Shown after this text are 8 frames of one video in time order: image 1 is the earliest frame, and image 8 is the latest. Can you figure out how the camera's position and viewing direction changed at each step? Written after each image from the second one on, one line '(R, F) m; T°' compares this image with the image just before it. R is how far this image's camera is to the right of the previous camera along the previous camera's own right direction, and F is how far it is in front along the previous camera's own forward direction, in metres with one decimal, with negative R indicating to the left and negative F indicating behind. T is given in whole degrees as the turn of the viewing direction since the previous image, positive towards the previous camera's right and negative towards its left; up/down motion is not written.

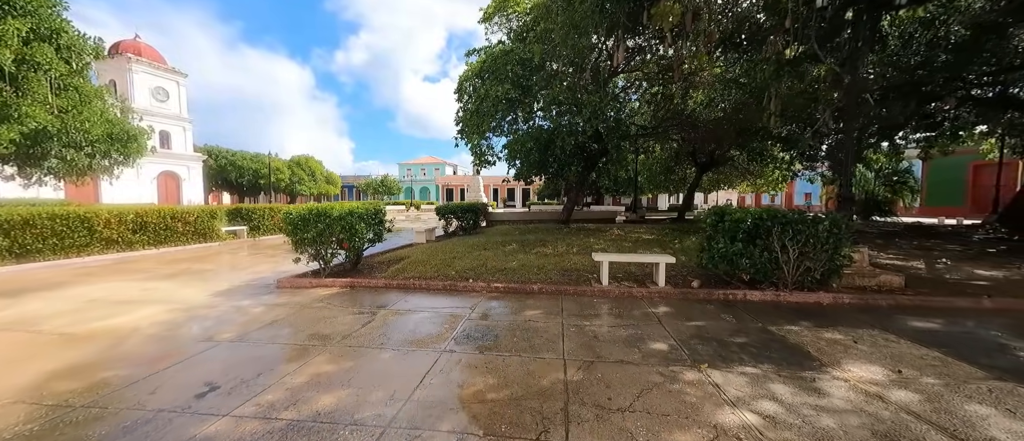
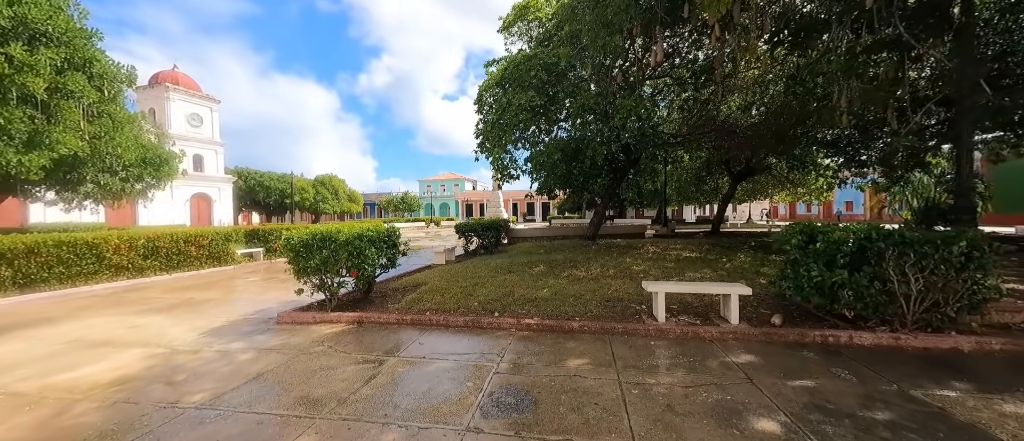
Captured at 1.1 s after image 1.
(-0.2, +0.7) m; -3°
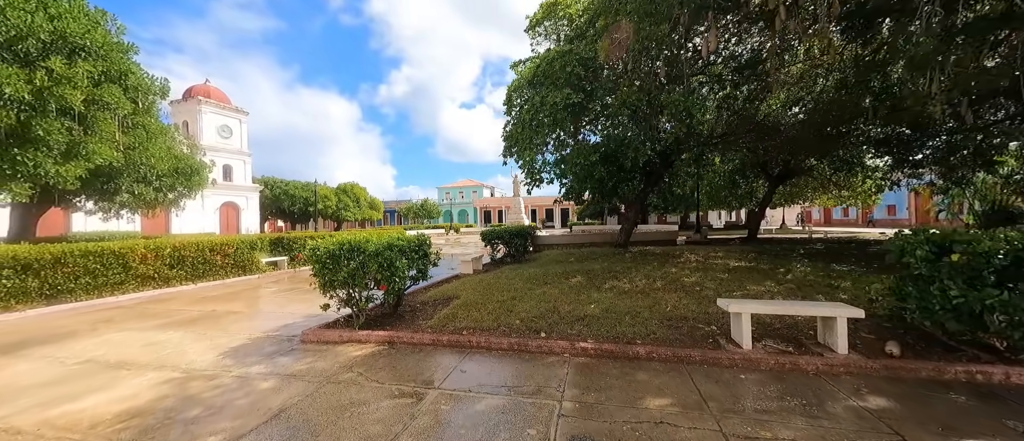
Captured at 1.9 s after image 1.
(-0.3, +0.5) m; -3°
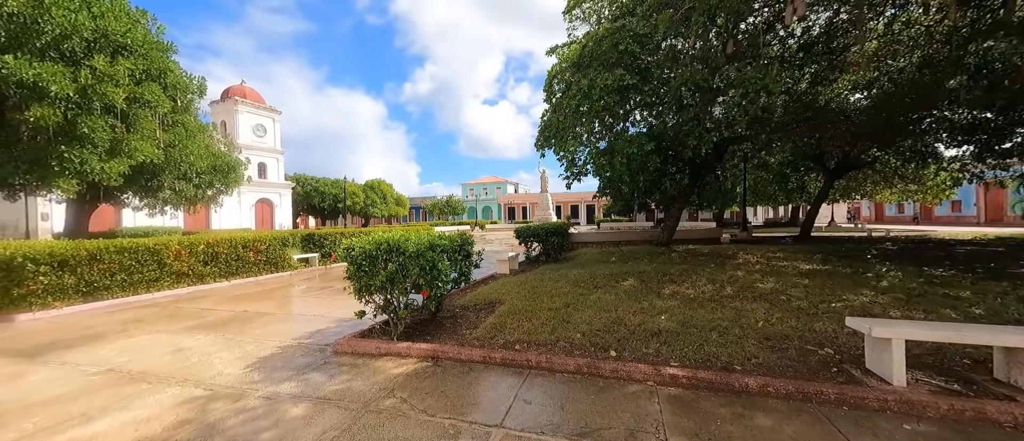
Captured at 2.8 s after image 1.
(-0.4, +0.6) m; -4°
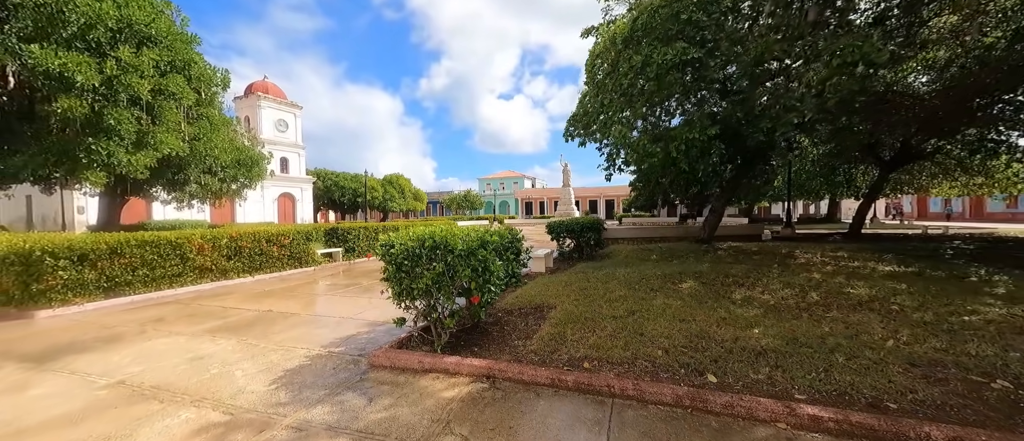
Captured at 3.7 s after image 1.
(-0.4, +0.6) m; -2°
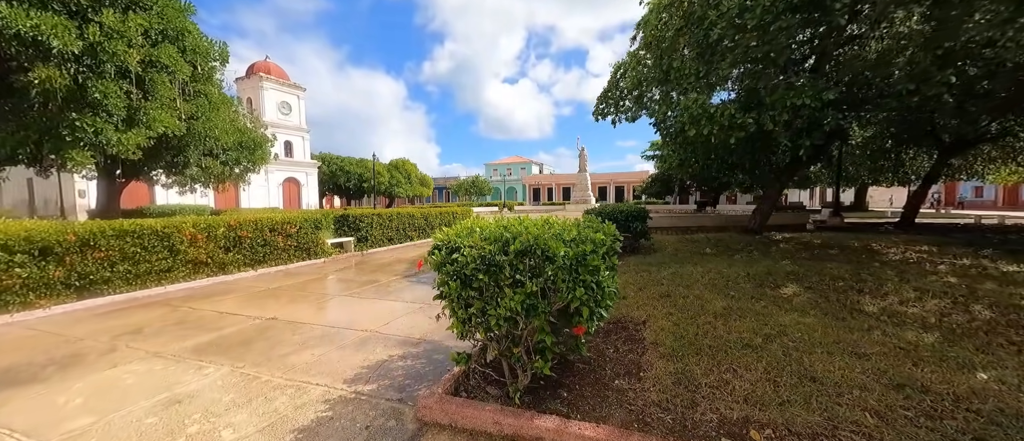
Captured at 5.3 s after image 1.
(-0.7, +1.0) m; -1°
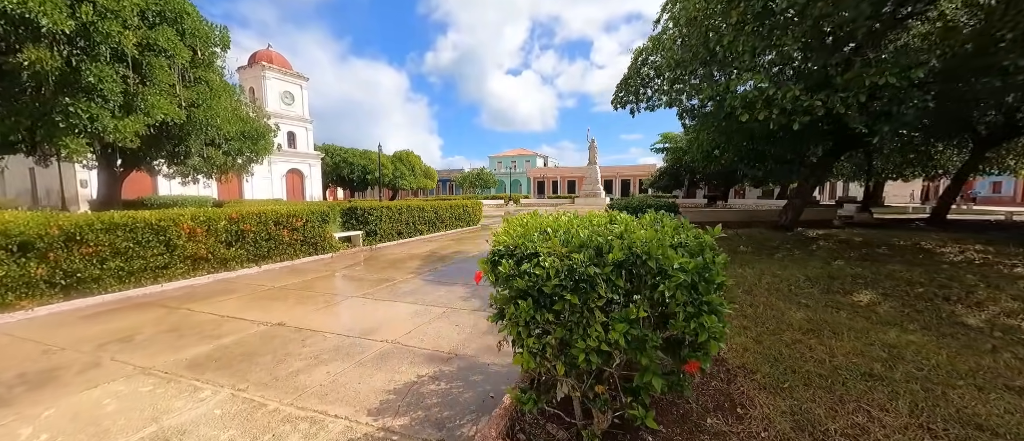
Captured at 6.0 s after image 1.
(-0.4, +0.5) m; 0°
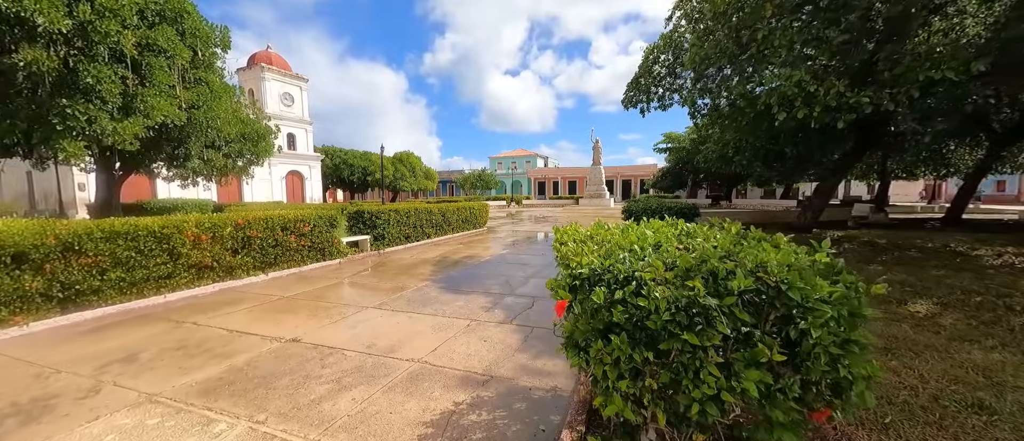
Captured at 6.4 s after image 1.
(-0.3, +0.2) m; 0°
